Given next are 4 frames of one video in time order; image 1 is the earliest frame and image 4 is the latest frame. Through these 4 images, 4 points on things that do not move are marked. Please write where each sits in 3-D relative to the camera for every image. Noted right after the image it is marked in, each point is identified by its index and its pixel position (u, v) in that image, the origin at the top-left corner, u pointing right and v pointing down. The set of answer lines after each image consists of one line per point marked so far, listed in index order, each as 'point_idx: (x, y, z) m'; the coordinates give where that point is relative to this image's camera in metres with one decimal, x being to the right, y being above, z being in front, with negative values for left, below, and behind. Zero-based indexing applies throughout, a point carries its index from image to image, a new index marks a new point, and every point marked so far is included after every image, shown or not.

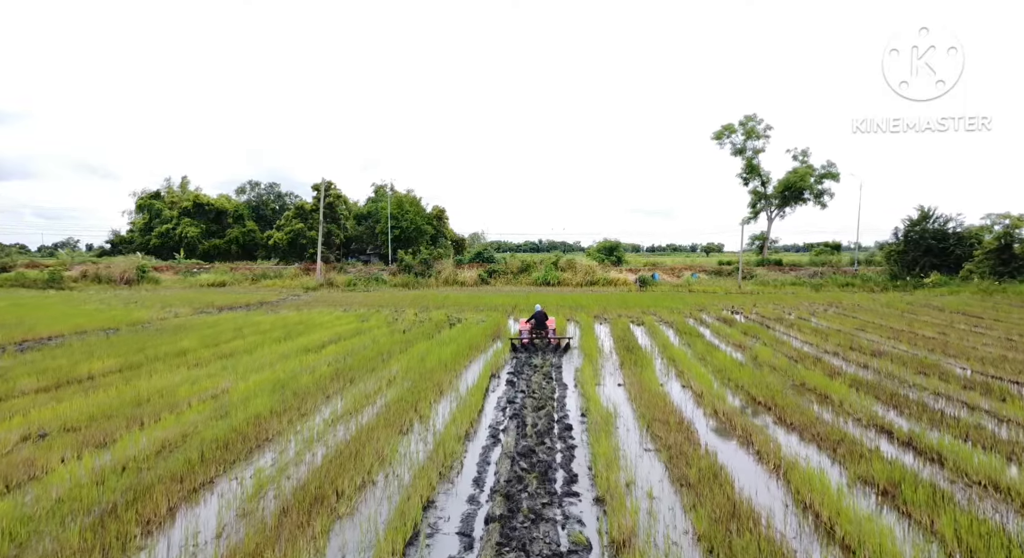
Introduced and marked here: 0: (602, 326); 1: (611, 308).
0: (+2.3, -1.2, +16.1) m
1: (+3.2, -0.9, +19.8) m
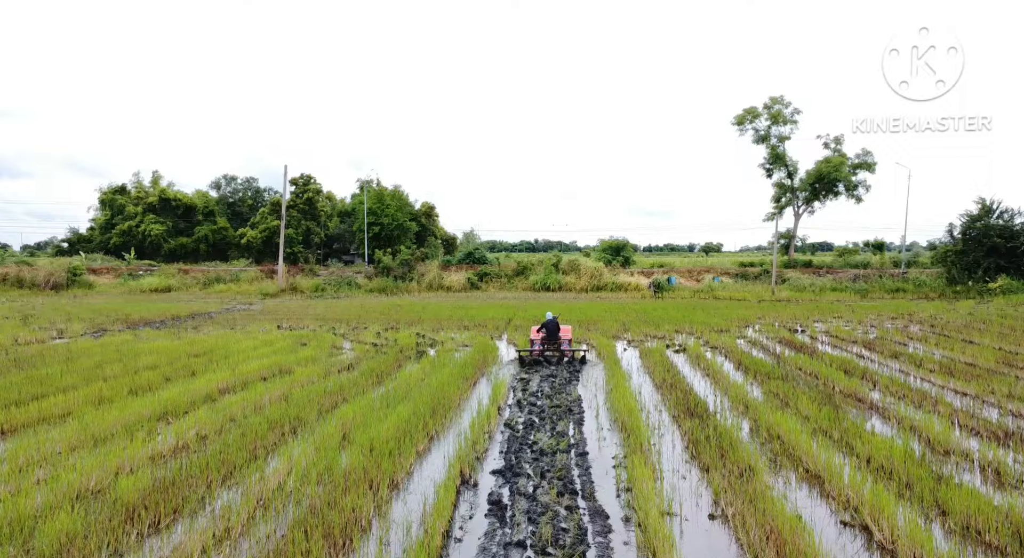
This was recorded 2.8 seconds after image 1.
0: (+2.2, -1.4, +11.8) m
1: (+3.0, -1.1, +15.4) m
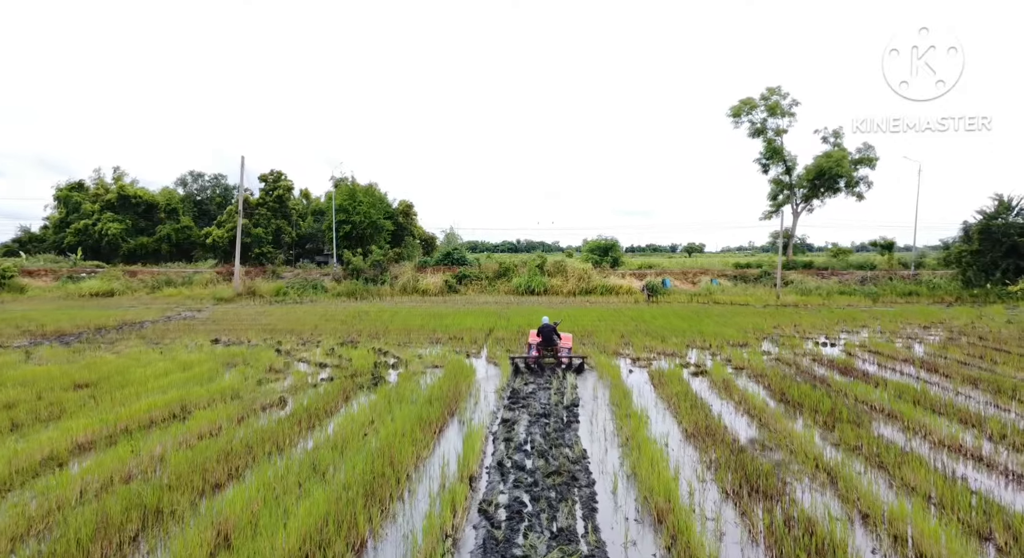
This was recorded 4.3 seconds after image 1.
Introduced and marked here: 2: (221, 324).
0: (+1.9, -1.5, +9.5) m
1: (+2.6, -1.2, +13.2) m
2: (-7.5, -1.2, +16.1) m
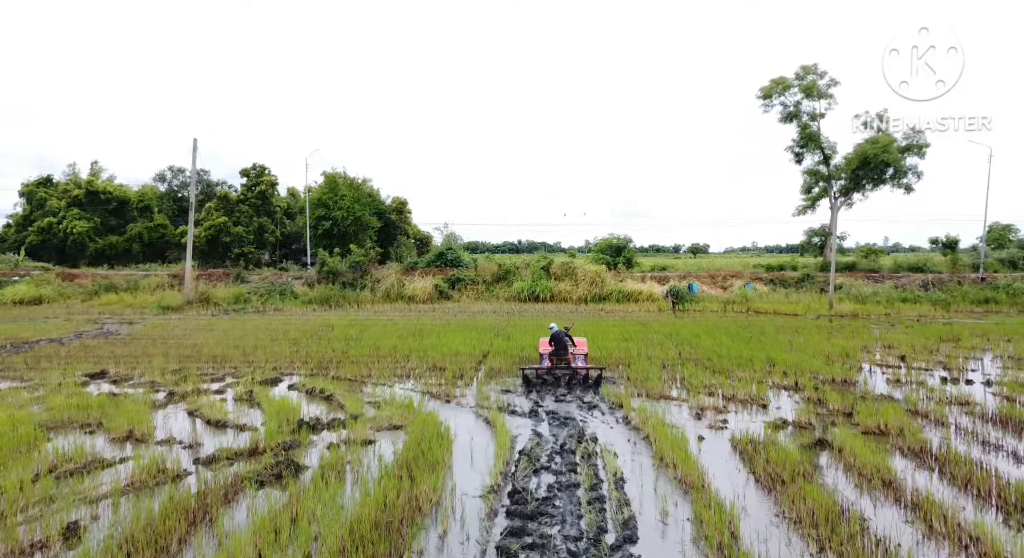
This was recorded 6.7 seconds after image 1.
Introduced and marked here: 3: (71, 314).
0: (+1.9, -1.7, +5.8) m
1: (+2.6, -1.4, +9.5) m
2: (-7.5, -1.3, +12.4) m
3: (-12.8, -1.0, +18.2) m
